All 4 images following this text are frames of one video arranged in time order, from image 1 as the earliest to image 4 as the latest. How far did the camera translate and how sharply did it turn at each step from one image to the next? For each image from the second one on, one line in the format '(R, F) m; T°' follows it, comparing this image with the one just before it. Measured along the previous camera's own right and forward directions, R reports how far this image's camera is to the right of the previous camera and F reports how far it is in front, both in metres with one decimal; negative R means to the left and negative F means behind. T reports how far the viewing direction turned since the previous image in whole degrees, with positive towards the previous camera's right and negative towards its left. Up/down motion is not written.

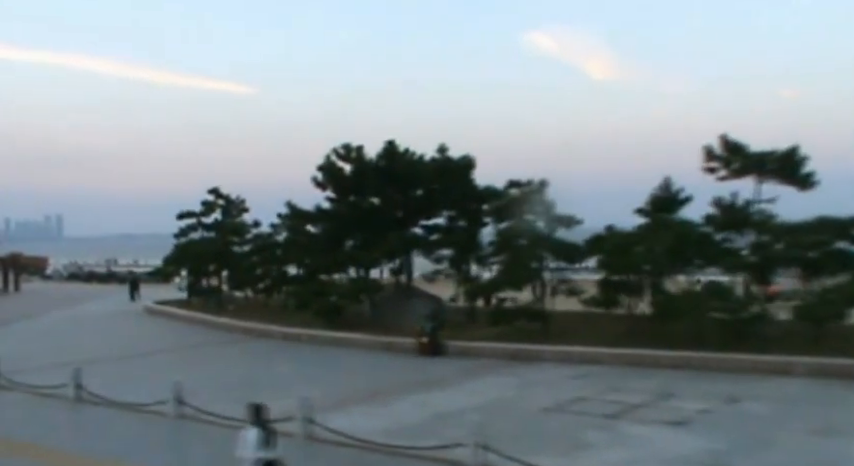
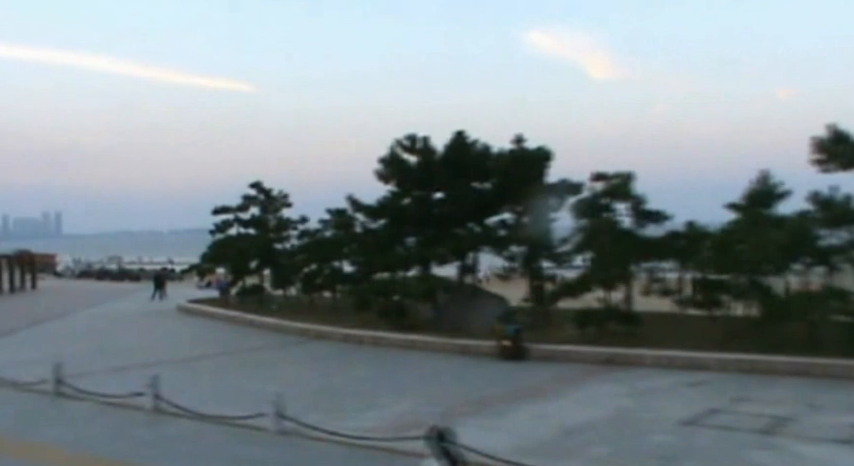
(-1.4, +1.1) m; 0°
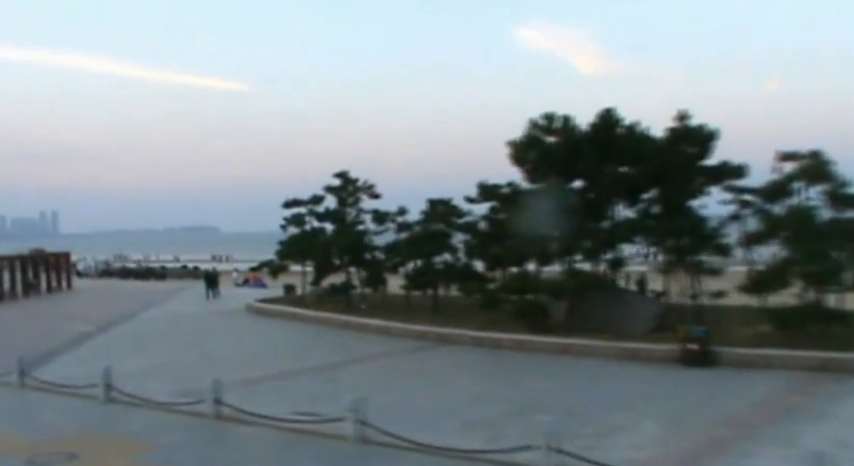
(-2.6, +1.8) m; 0°
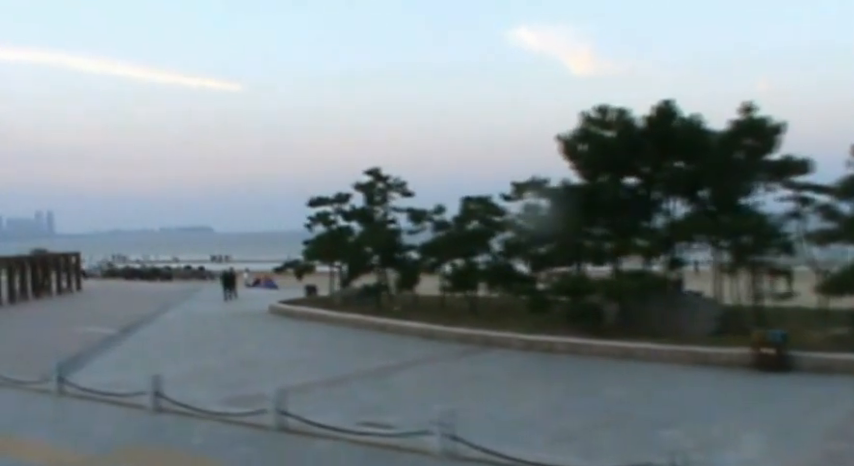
(-0.9, +0.7) m; 0°
